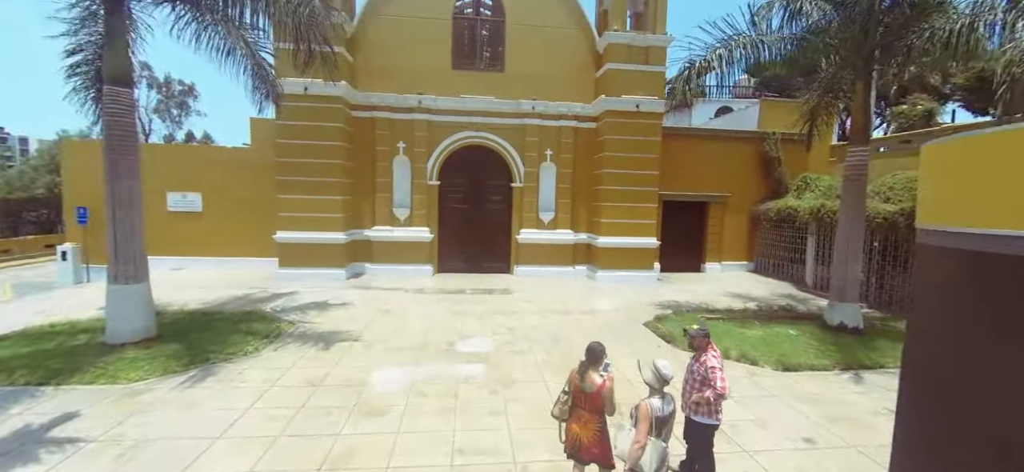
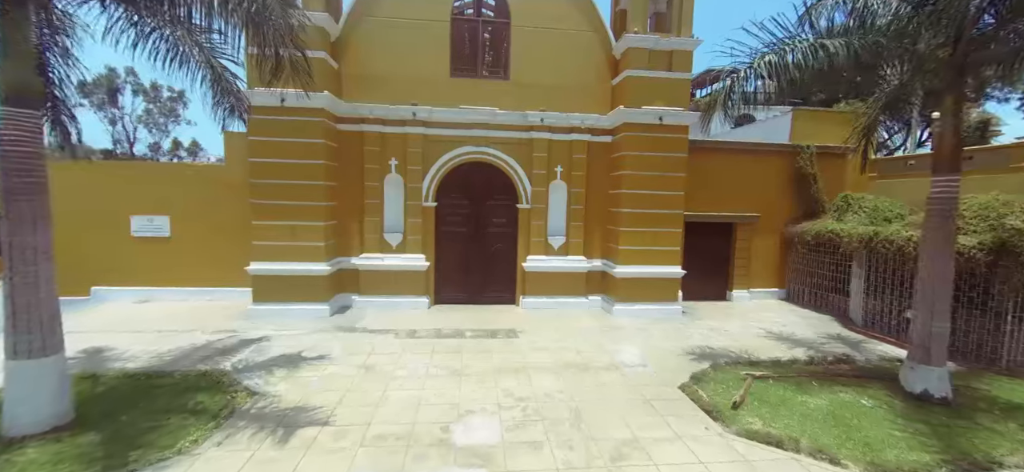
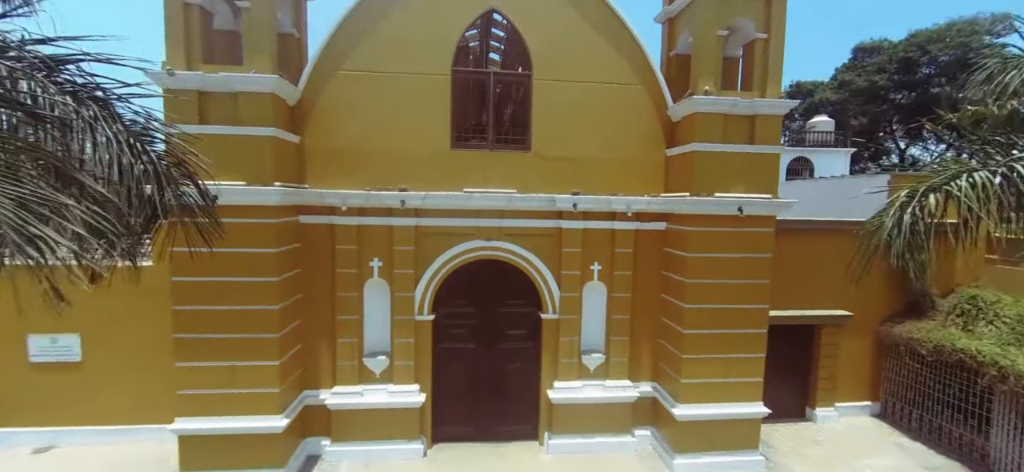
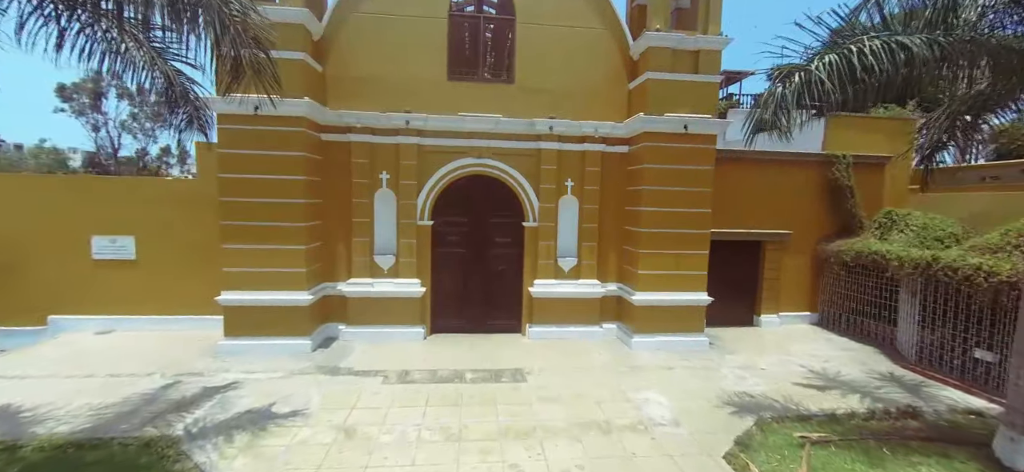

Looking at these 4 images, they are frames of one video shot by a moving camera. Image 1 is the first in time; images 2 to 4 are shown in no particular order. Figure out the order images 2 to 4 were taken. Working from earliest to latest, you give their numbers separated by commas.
2, 4, 3
